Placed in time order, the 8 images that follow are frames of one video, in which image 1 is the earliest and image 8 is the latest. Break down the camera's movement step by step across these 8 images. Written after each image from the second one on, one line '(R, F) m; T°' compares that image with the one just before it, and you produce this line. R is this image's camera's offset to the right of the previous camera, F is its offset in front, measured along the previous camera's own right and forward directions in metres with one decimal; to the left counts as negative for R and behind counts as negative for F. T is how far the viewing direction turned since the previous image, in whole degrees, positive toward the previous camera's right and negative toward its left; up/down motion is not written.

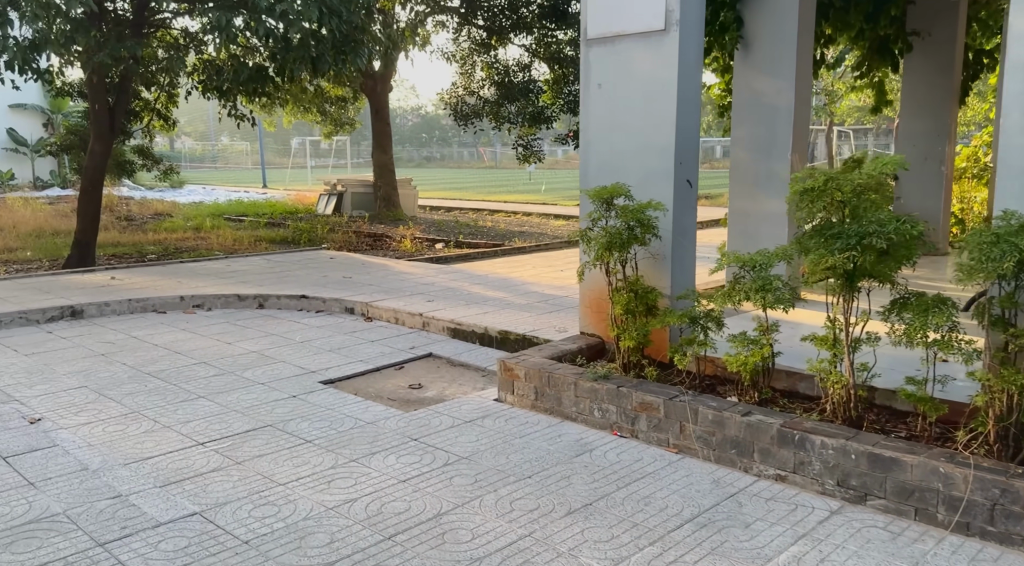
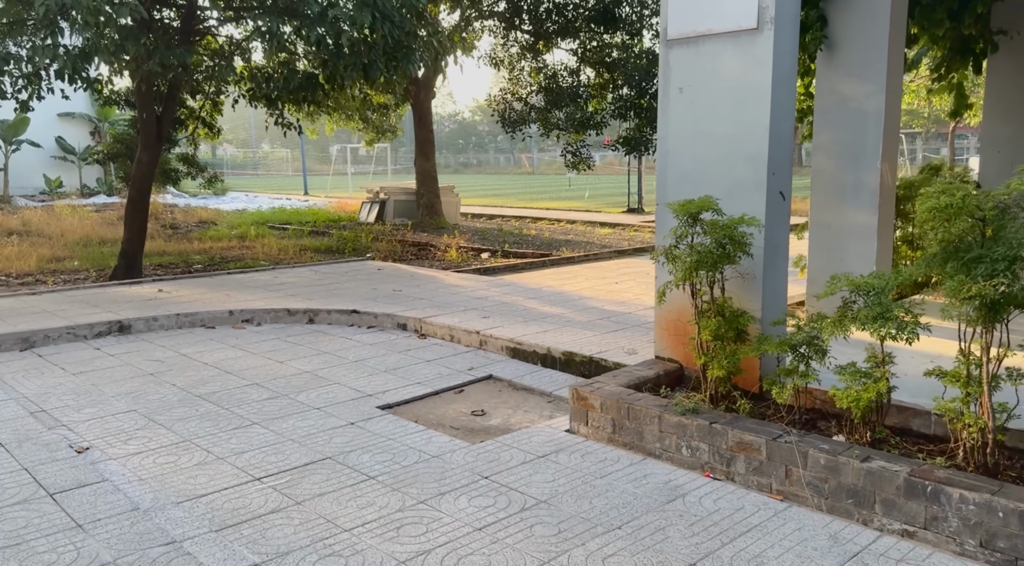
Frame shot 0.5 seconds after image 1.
(-0.2, +0.4) m; -2°
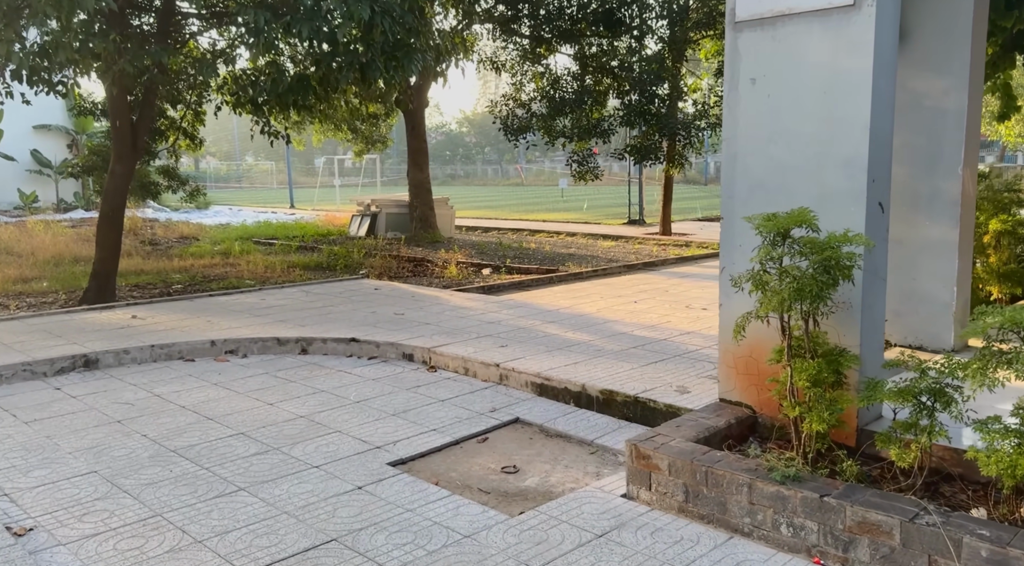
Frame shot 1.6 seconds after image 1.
(-0.2, +0.8) m; +1°
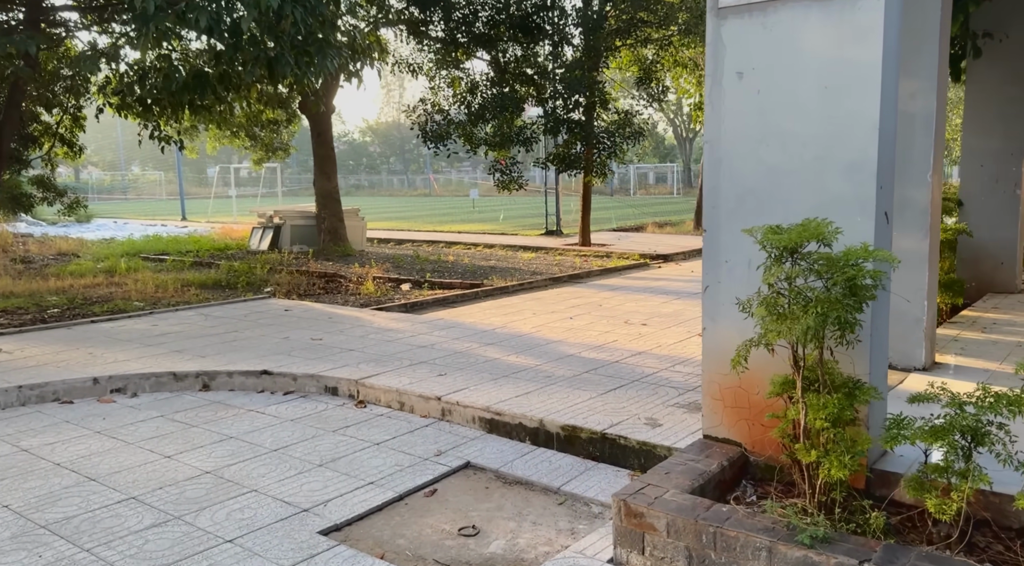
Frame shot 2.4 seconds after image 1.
(-0.2, +0.7) m; +6°
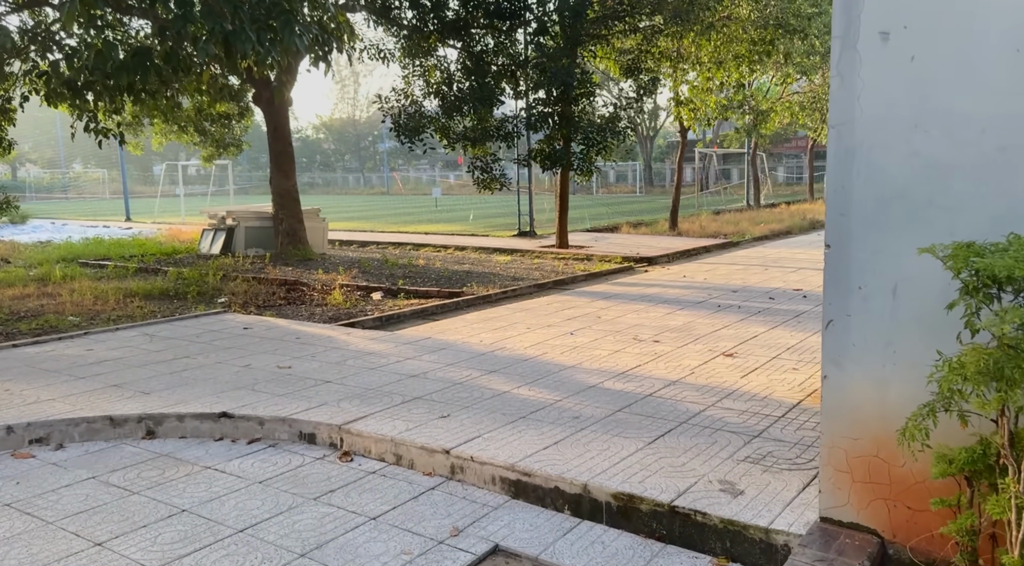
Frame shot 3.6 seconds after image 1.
(-0.3, +1.0) m; +3°
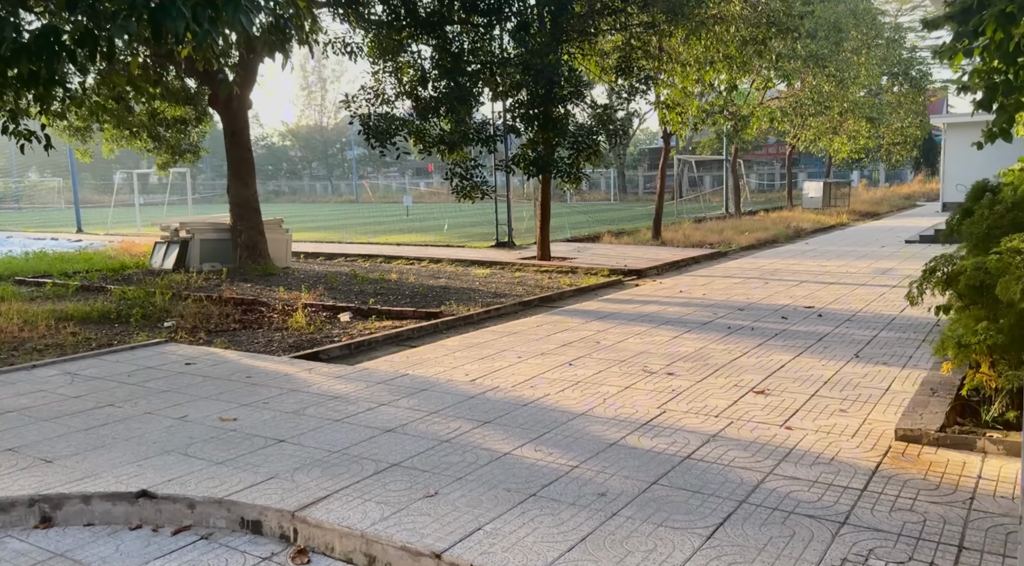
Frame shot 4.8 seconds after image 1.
(-0.1, +1.0) m; +2°
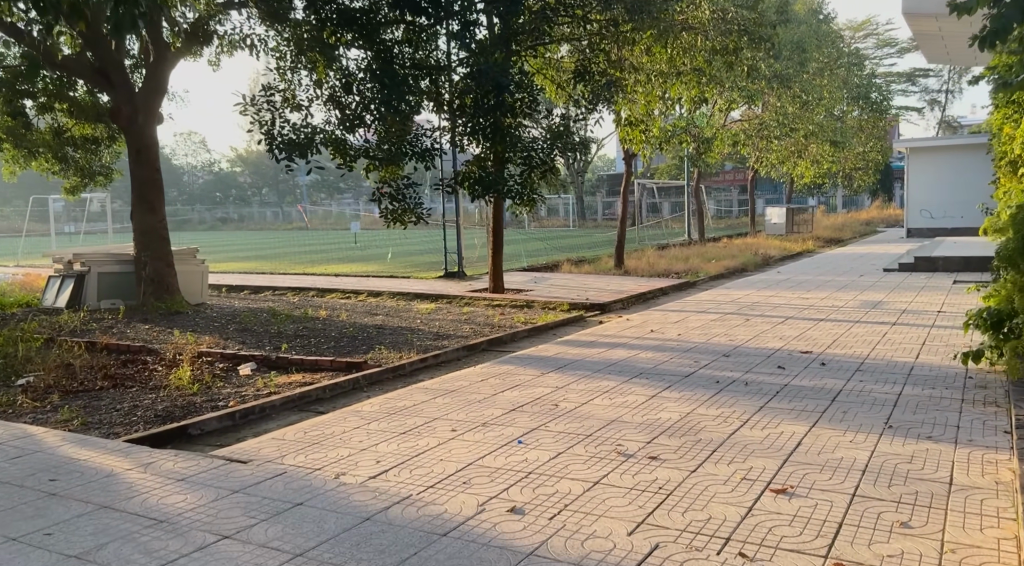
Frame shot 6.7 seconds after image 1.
(+0.2, +1.6) m; +3°
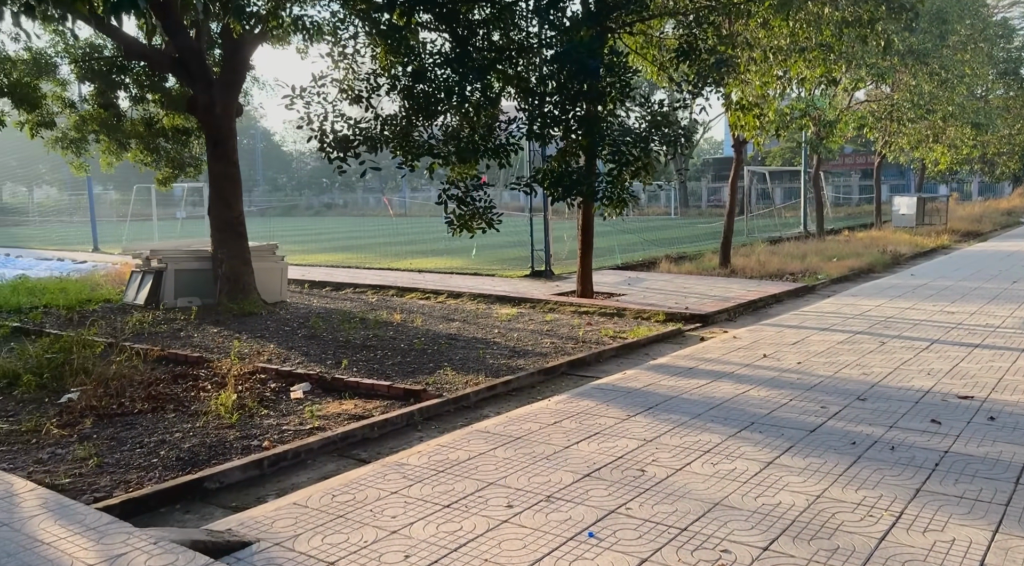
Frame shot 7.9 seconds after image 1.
(+0.1, +1.1) m; -7°
